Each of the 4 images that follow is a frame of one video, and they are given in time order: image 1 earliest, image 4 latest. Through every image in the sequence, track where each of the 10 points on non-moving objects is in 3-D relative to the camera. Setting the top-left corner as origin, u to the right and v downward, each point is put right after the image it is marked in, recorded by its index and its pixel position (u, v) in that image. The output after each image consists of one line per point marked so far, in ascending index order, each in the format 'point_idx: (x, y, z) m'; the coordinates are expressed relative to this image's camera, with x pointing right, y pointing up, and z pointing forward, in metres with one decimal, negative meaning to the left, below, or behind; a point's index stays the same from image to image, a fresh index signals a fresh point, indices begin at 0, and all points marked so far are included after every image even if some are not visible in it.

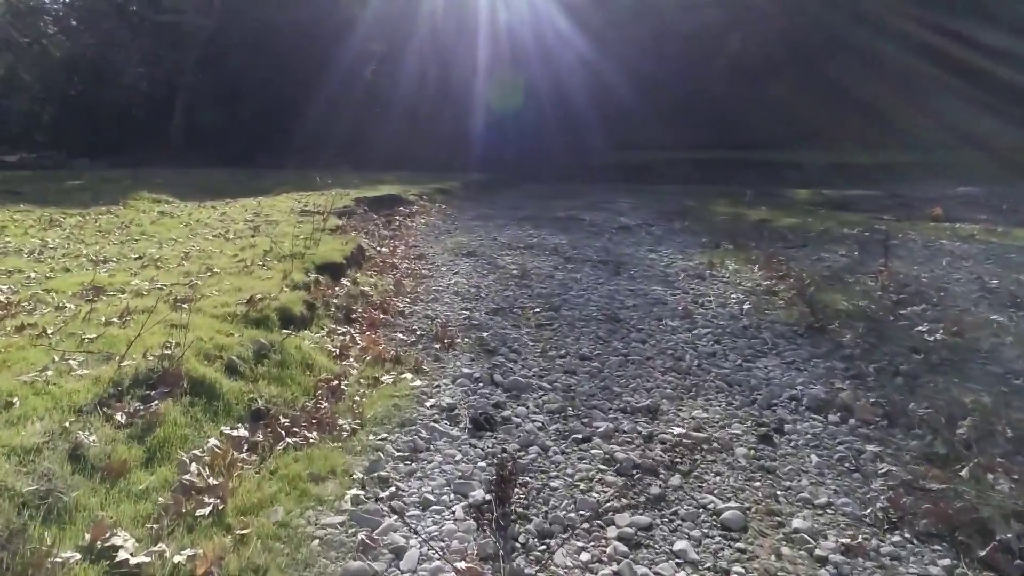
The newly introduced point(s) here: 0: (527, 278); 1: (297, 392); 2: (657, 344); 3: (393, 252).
0: (+0.3, +0.2, +16.4) m
1: (-2.5, -1.2, +8.4) m
2: (+2.4, -0.9, +11.5) m
3: (-3.4, +1.0, +19.8) m
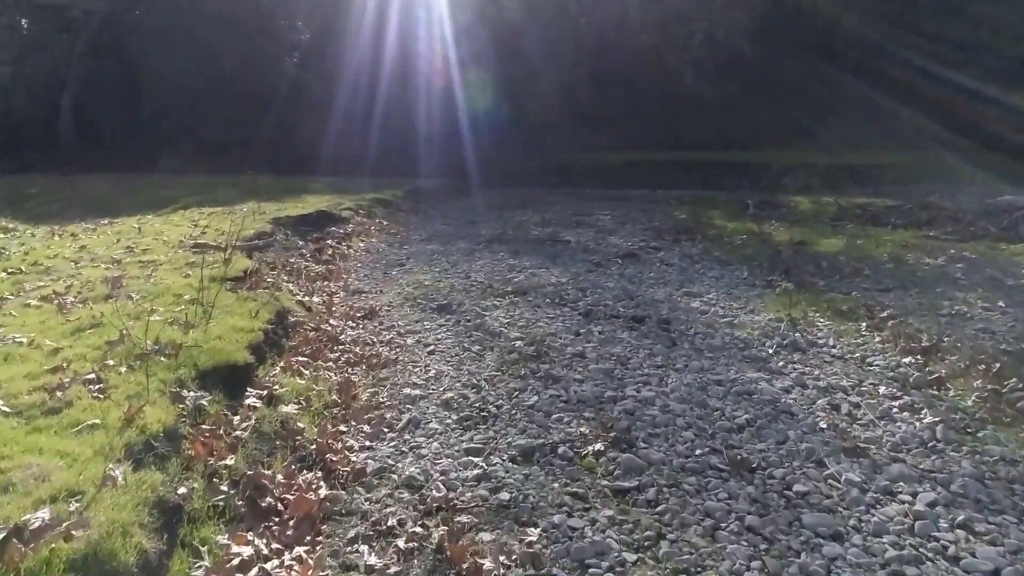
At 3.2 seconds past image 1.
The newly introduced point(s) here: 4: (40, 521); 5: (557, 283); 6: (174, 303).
0: (+0.5, -1.1, +10.6) m
1: (-1.6, -2.6, +2.4) m
2: (+3.0, -2.2, +6.0) m
3: (-3.6, -0.4, +13.7) m
4: (-3.1, -1.5, +4.8) m
5: (+1.0, +0.1, +15.8) m
6: (-5.2, -0.2, +10.9) m
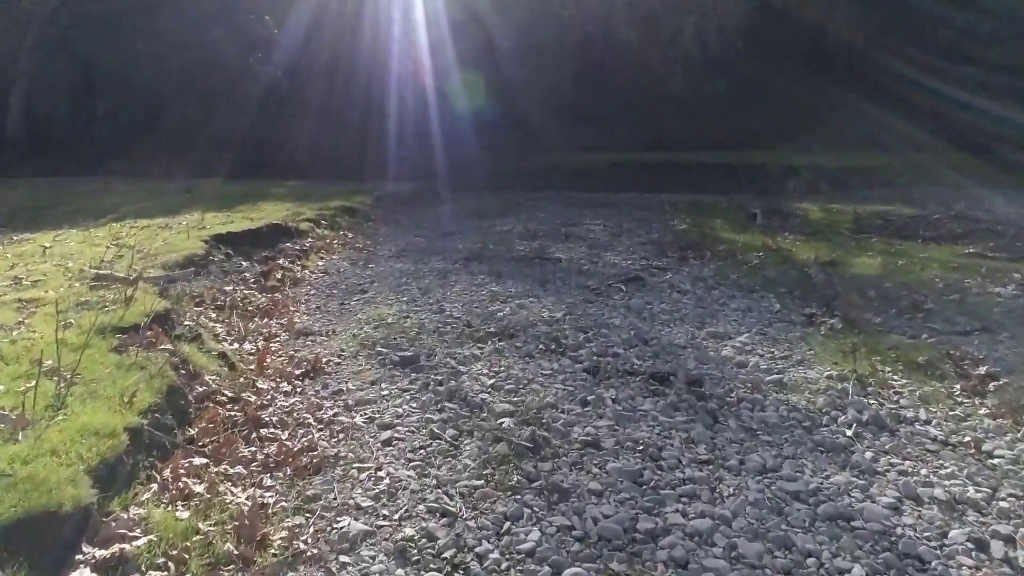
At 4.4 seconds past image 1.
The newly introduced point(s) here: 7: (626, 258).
0: (+0.4, -1.8, +7.6) m
1: (-1.4, -3.3, -0.7) m
2: (+3.0, -2.9, +3.1) m
3: (-3.8, -1.1, +10.5) m
4: (-3.1, -2.3, +1.7) m
5: (+0.7, -0.6, +12.8) m
6: (-5.3, -1.0, +7.7) m
7: (+3.1, +0.8, +19.2) m
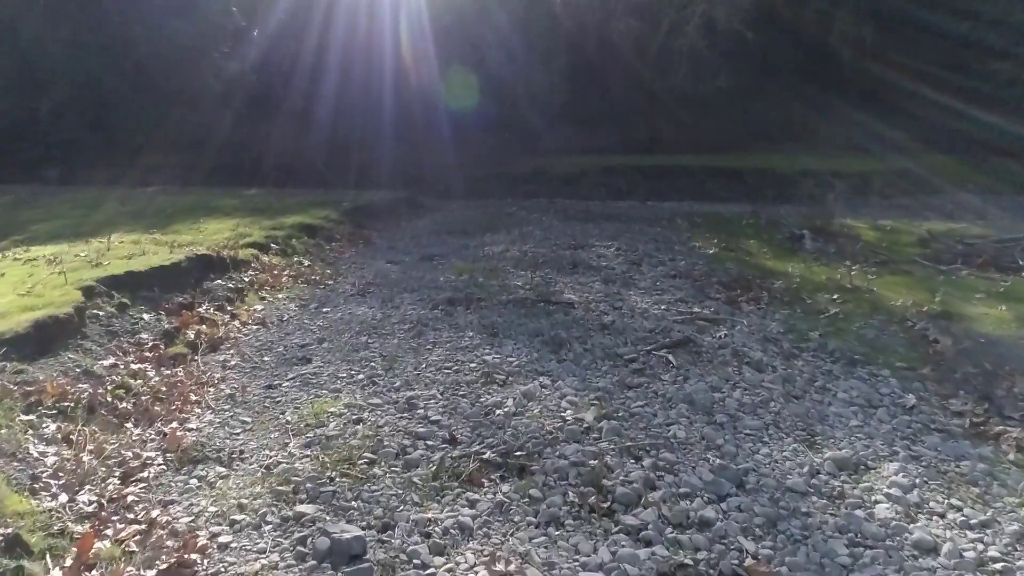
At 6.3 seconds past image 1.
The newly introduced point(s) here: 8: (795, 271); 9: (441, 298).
0: (+0.6, -2.9, +3.0) m
1: (-1.0, -4.4, -5.3) m
2: (+3.3, -4.0, -1.5) m
3: (-3.7, -2.3, +5.8) m
4: (-2.8, -3.4, -3.0) m
5: (+0.8, -1.7, +8.2) m
6: (-5.1, -2.1, +3.0) m
7: (+3.1, -0.3, +14.7) m
8: (+6.8, +0.4, +16.9) m
9: (-1.5, -0.3, +15.2) m
